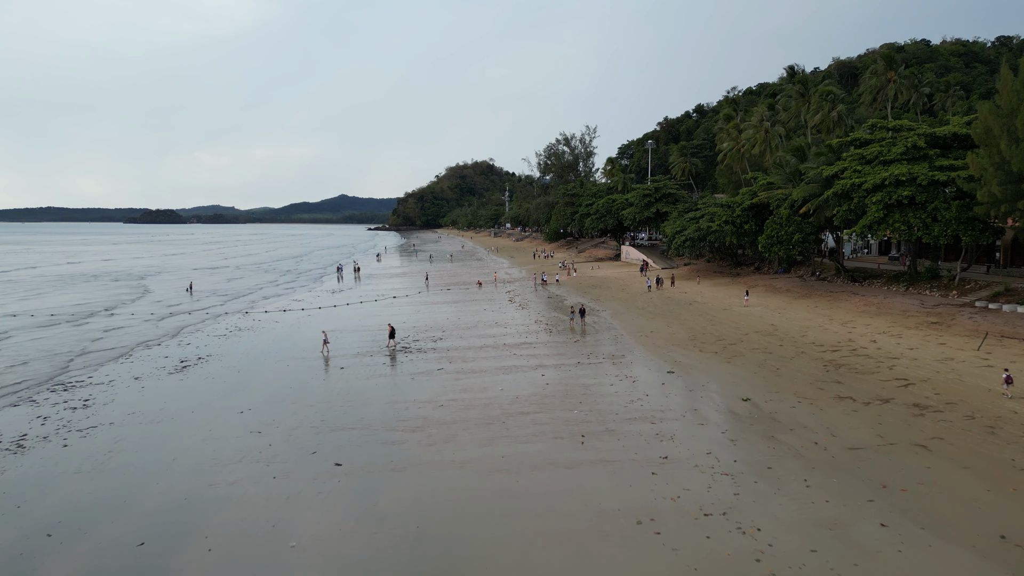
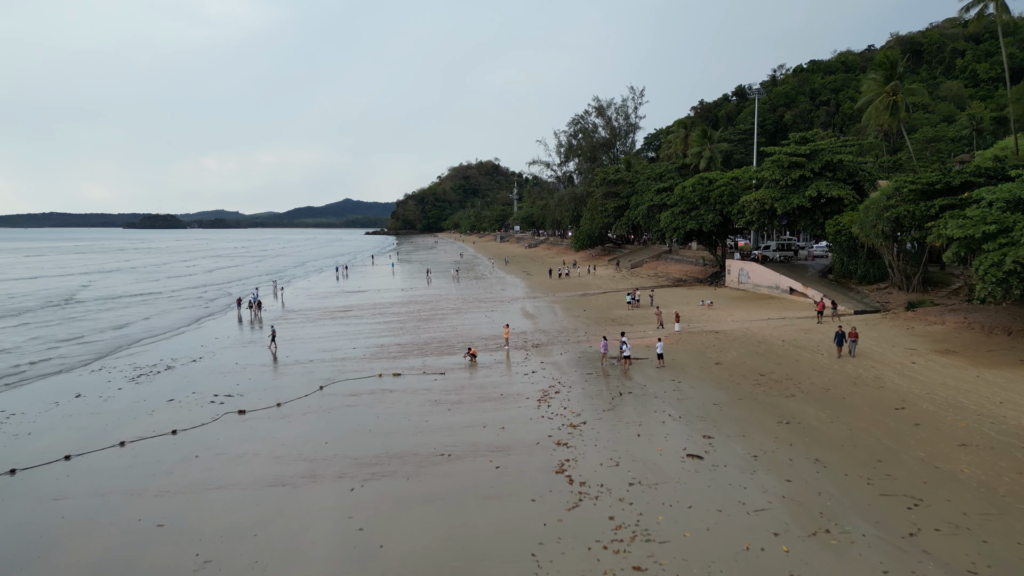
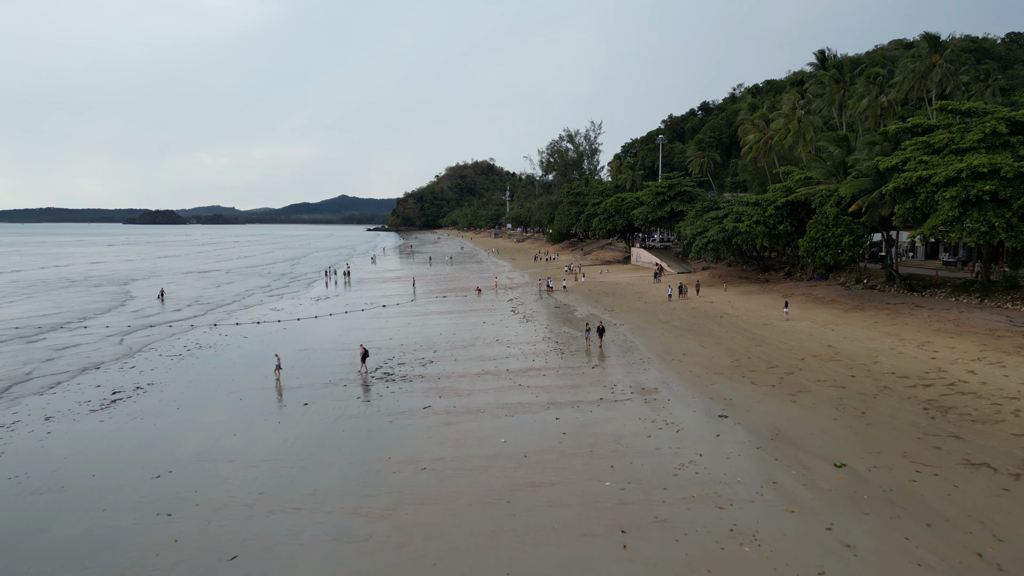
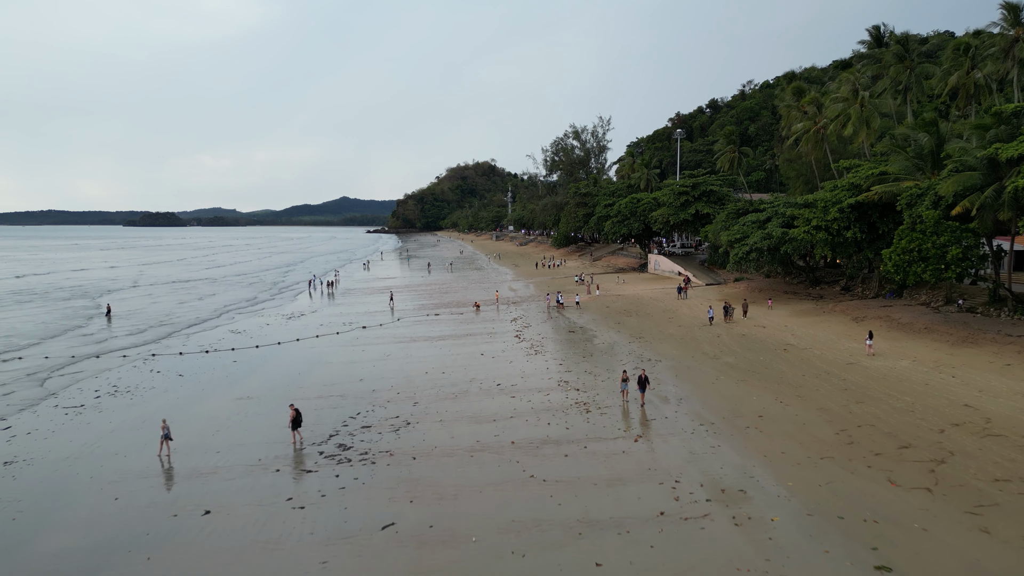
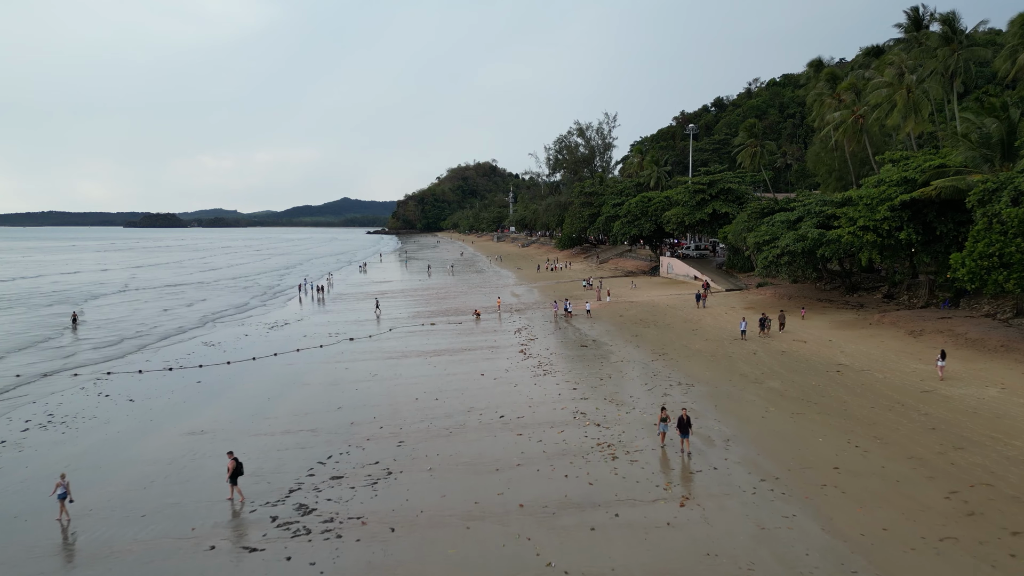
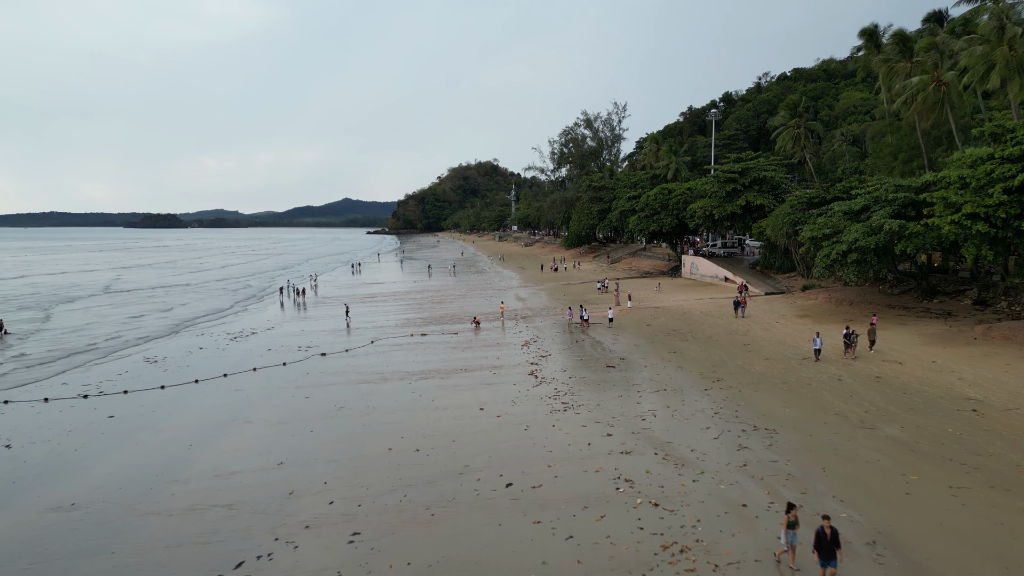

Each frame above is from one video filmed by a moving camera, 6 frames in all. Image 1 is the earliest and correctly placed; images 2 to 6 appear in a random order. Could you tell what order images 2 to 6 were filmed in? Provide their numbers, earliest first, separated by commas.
3, 4, 5, 6, 2
